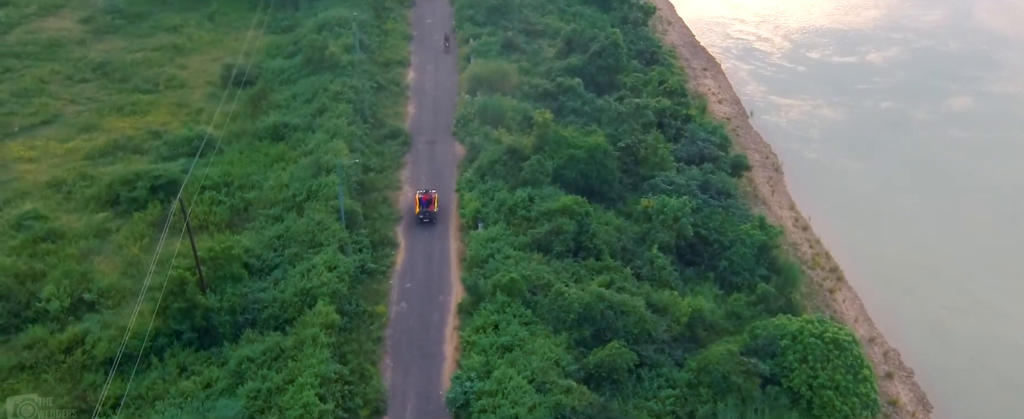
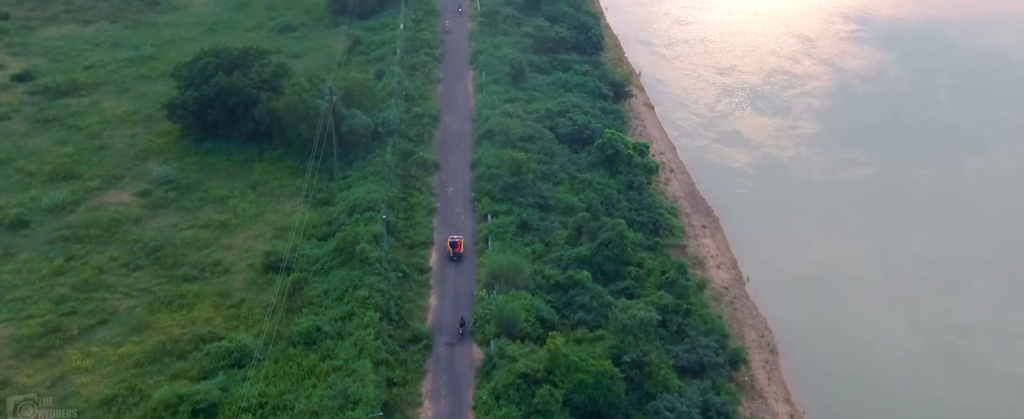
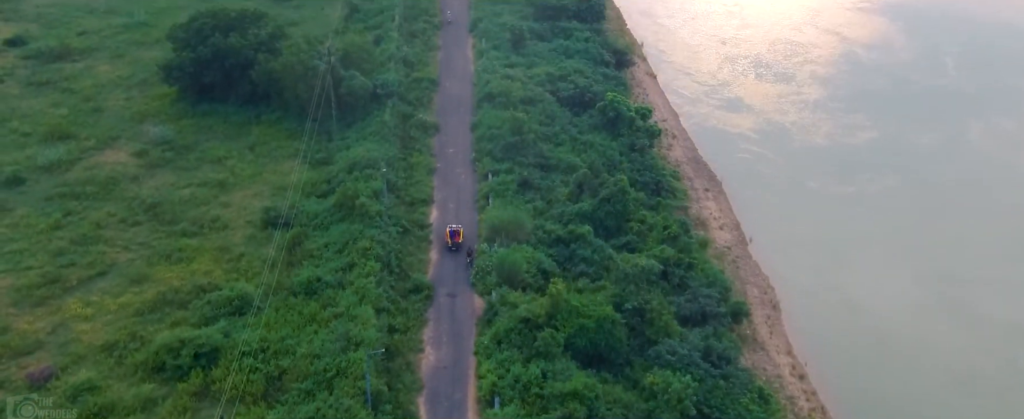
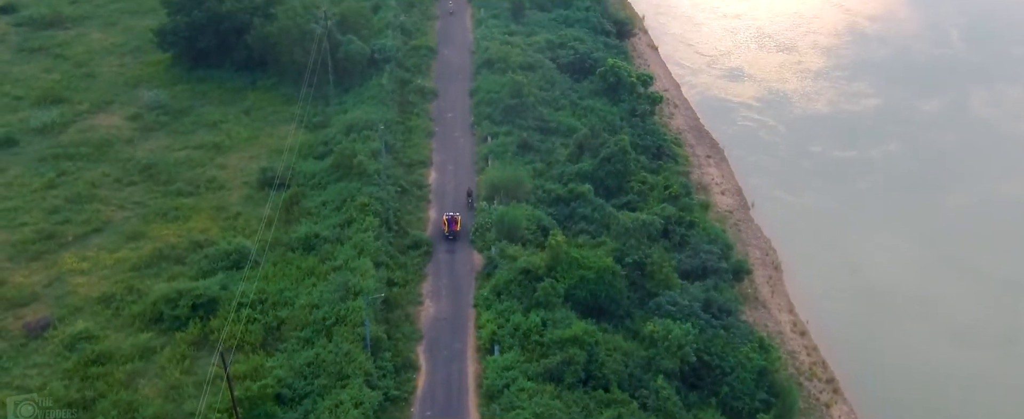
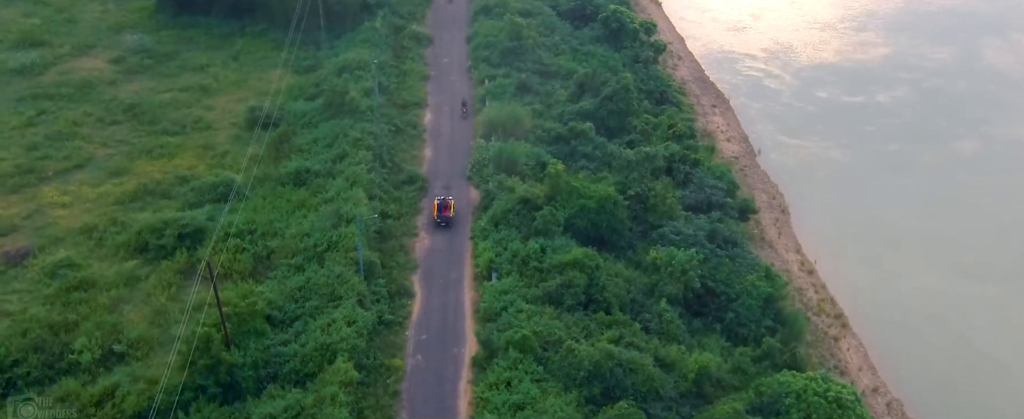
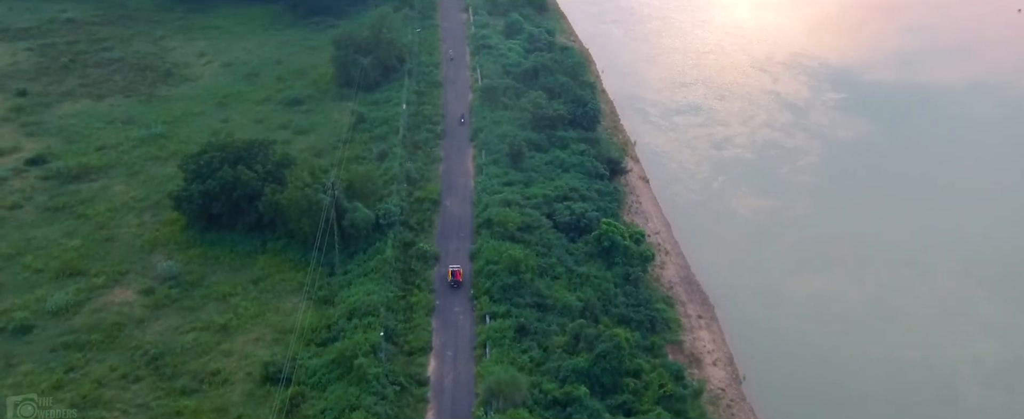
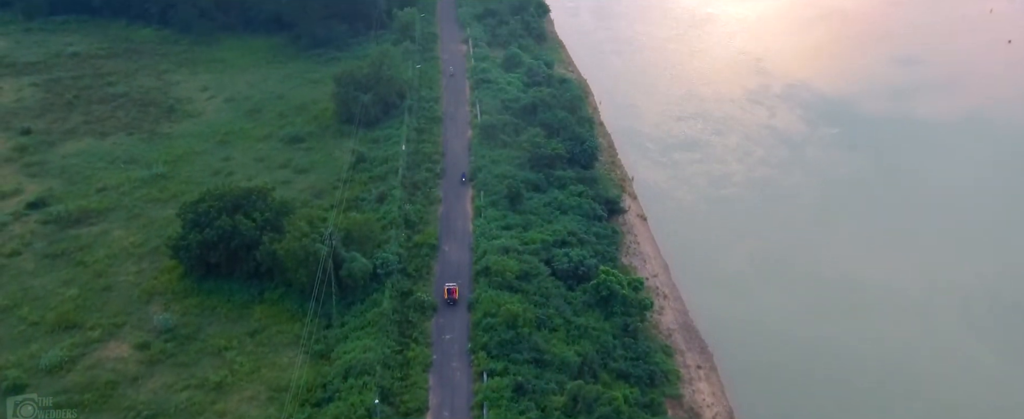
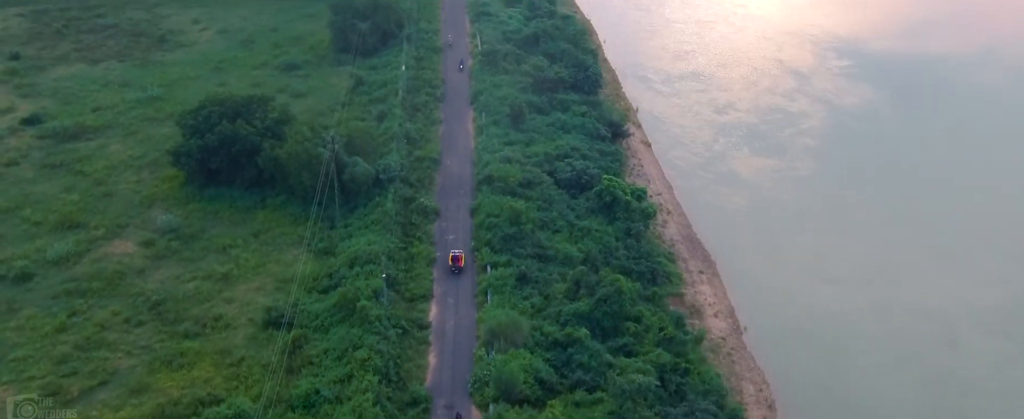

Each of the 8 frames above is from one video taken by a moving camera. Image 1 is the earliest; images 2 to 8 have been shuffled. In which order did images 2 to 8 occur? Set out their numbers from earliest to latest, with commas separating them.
5, 4, 3, 2, 8, 6, 7
